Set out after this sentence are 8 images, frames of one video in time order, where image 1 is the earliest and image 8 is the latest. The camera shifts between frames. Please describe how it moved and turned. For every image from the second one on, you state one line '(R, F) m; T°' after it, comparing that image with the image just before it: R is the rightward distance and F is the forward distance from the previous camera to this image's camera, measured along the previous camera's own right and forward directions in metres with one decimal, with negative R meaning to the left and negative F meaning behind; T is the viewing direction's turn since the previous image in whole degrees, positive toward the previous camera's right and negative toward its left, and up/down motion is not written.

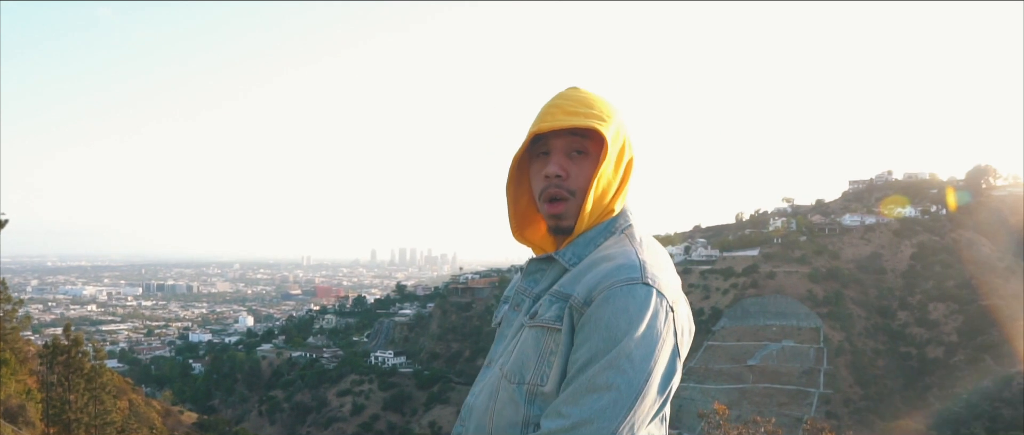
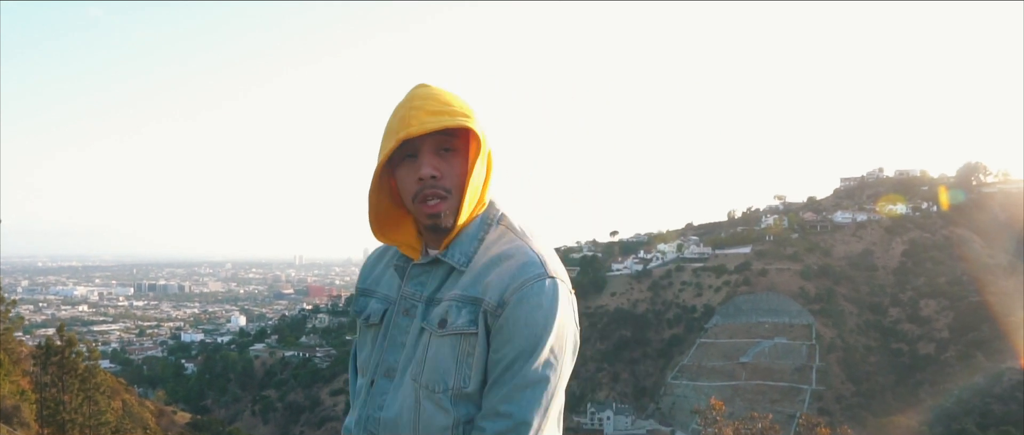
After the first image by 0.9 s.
(0.0, 0.0) m; +1°
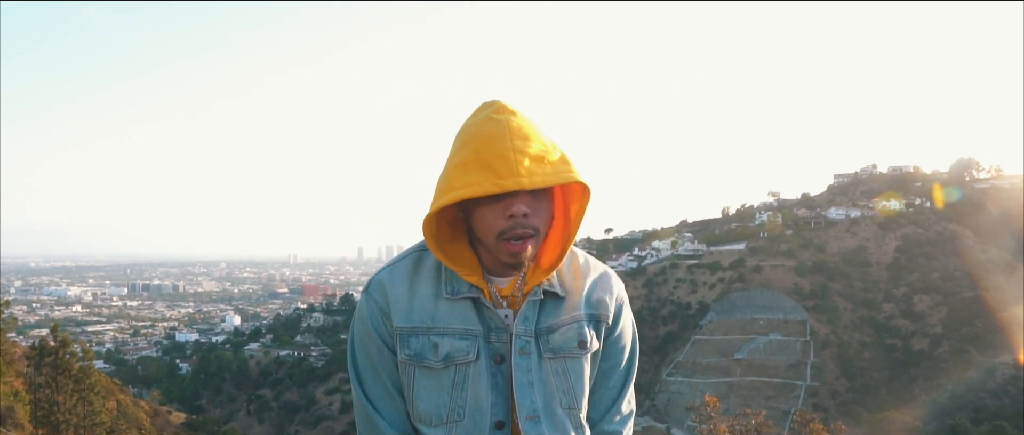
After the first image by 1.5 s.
(0.0, 0.0) m; 0°
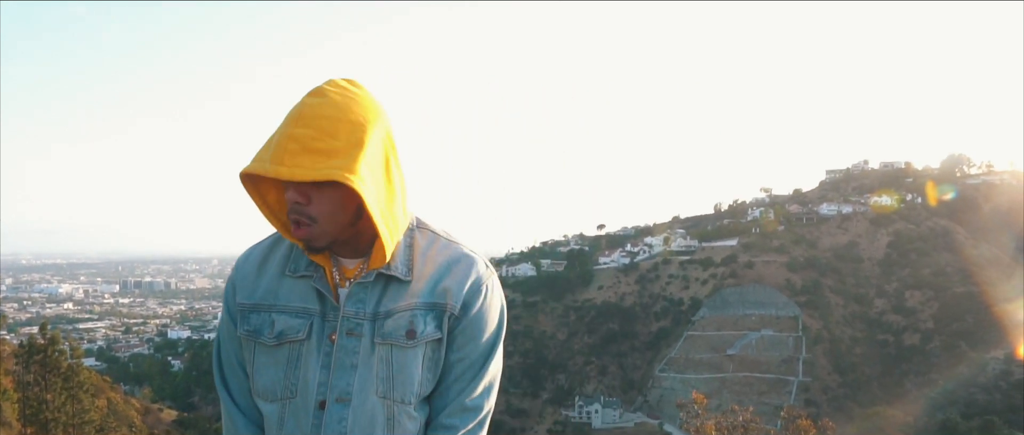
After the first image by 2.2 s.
(0.0, 0.0) m; 0°
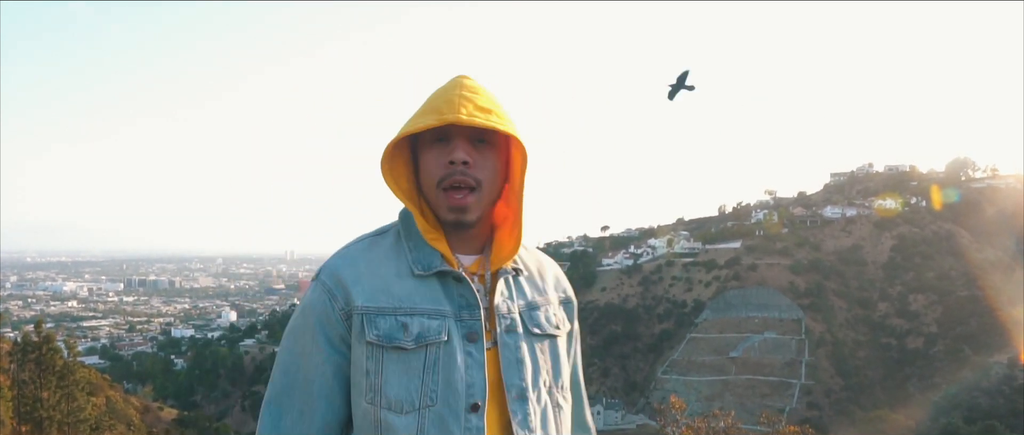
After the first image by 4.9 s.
(+0.1, +0.1) m; 0°
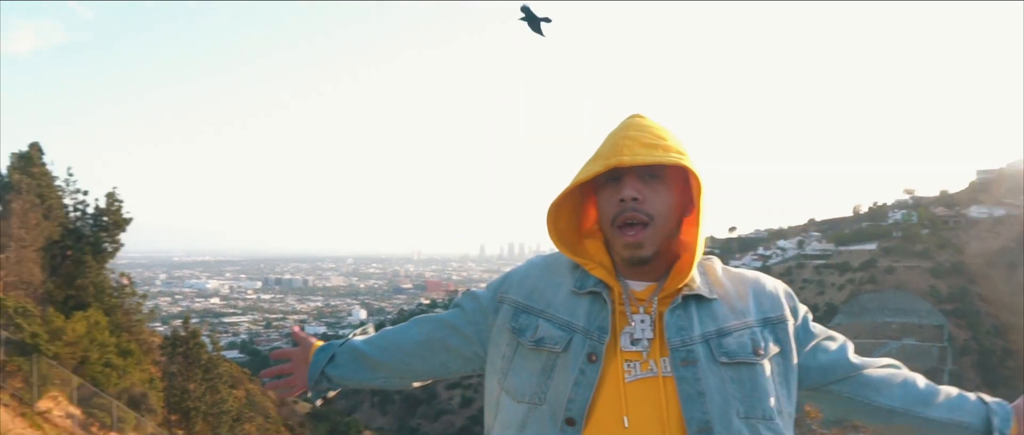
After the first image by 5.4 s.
(-0.3, -0.8) m; -8°
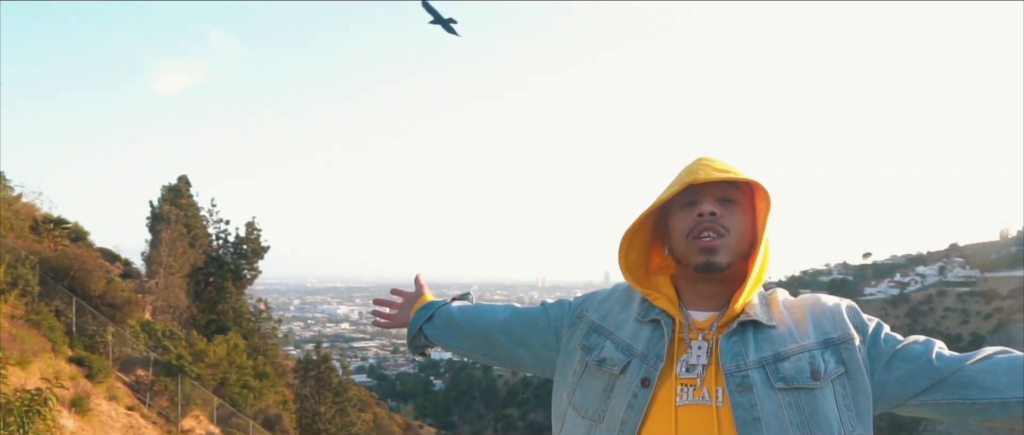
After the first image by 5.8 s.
(+0.7, +0.8) m; -8°
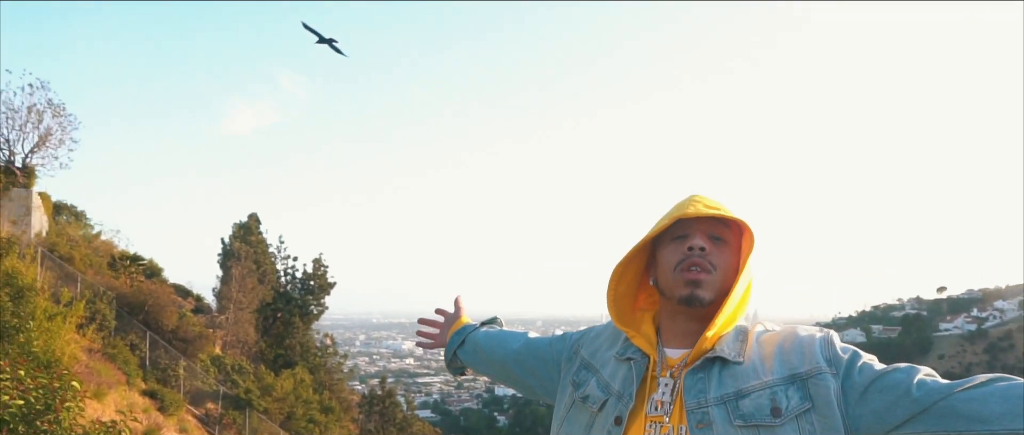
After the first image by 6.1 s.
(+0.5, +0.1) m; -4°
